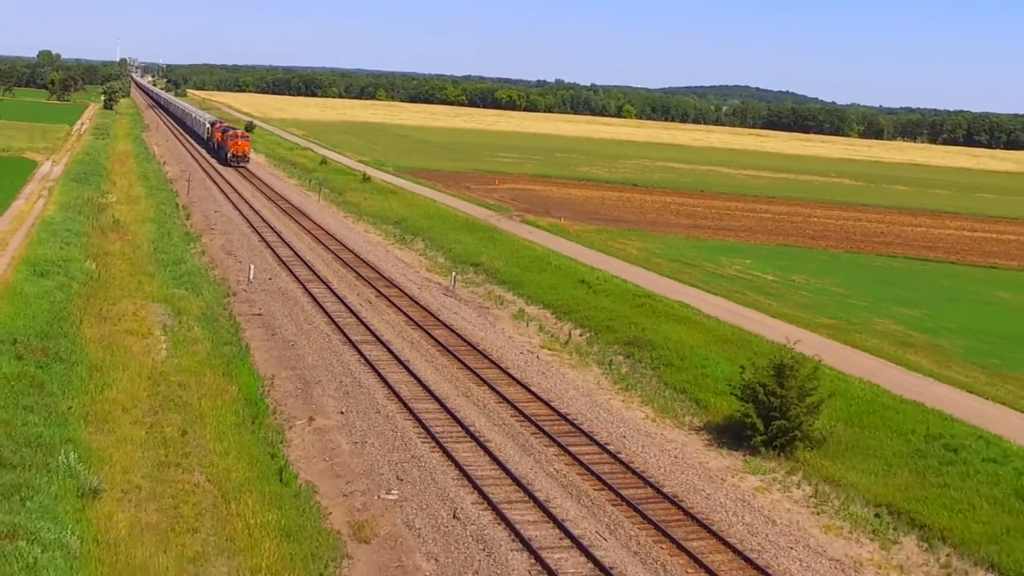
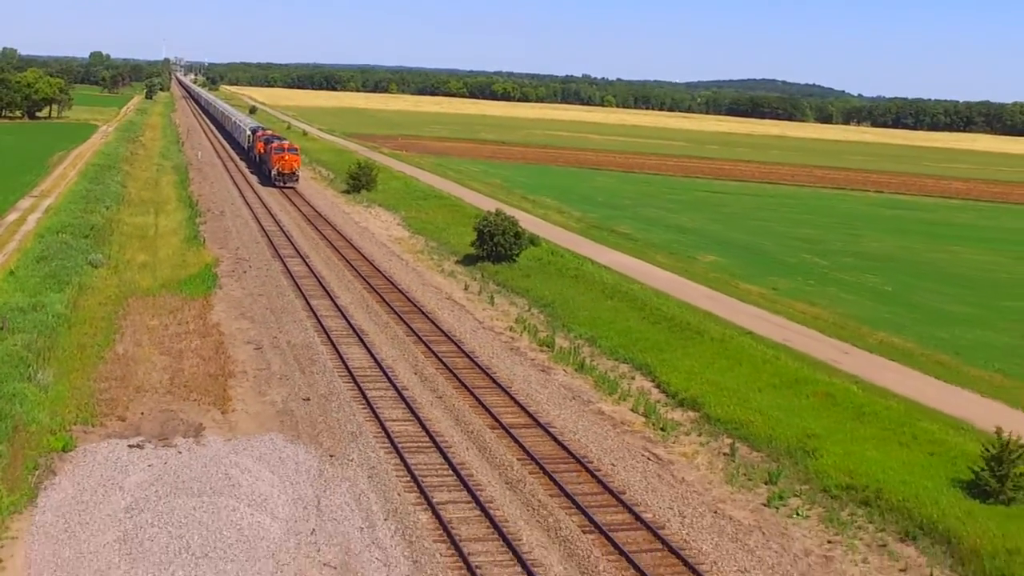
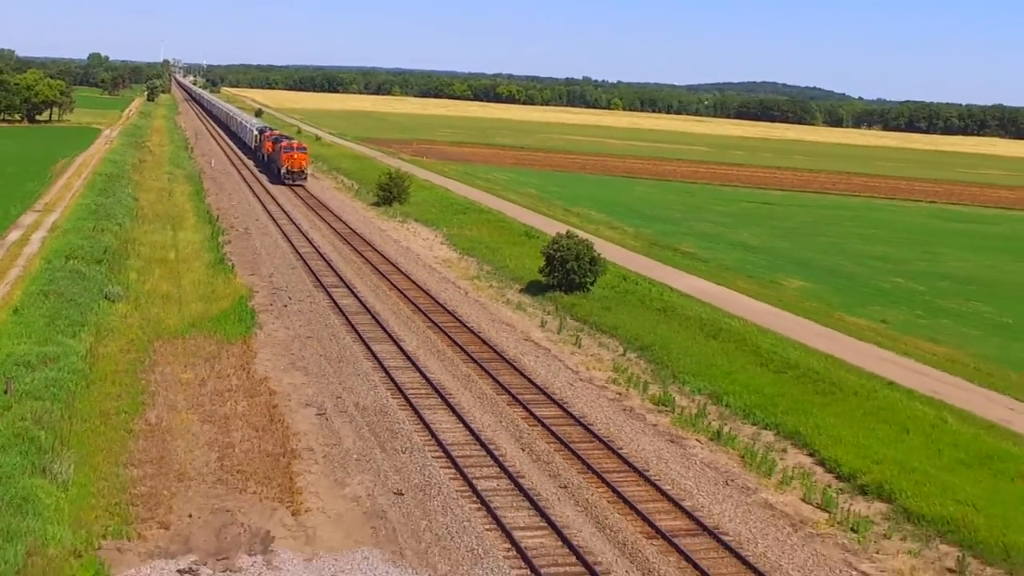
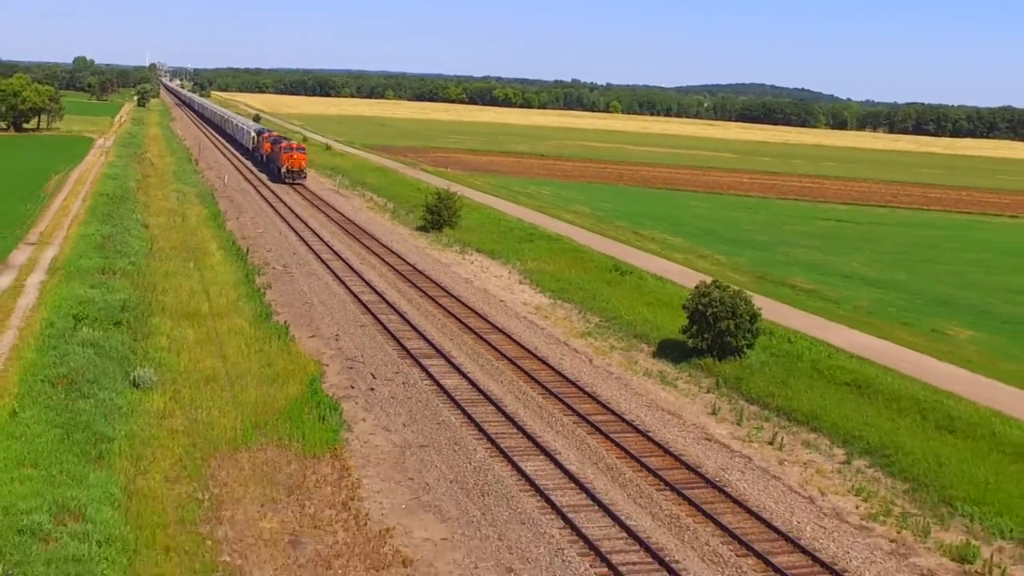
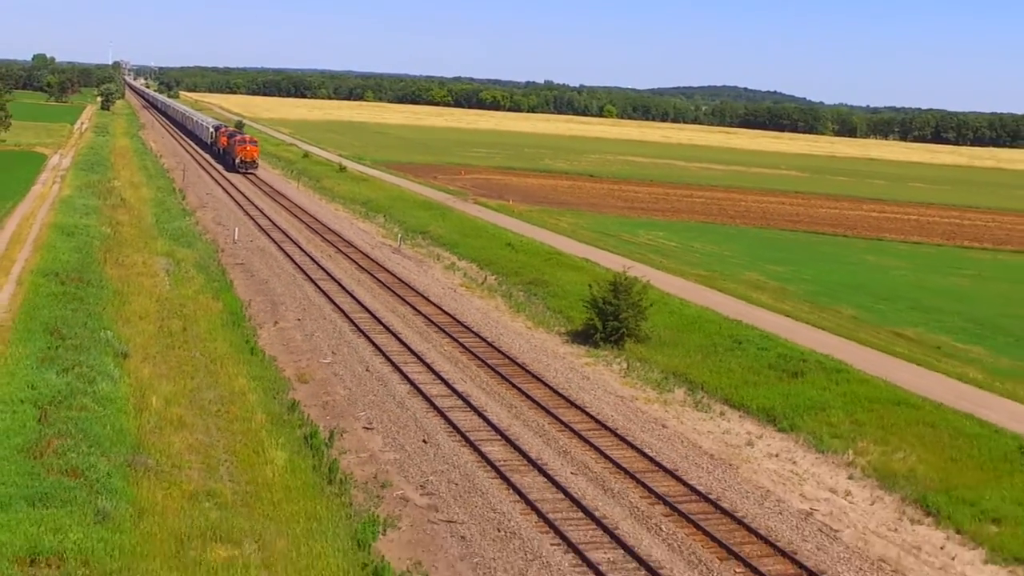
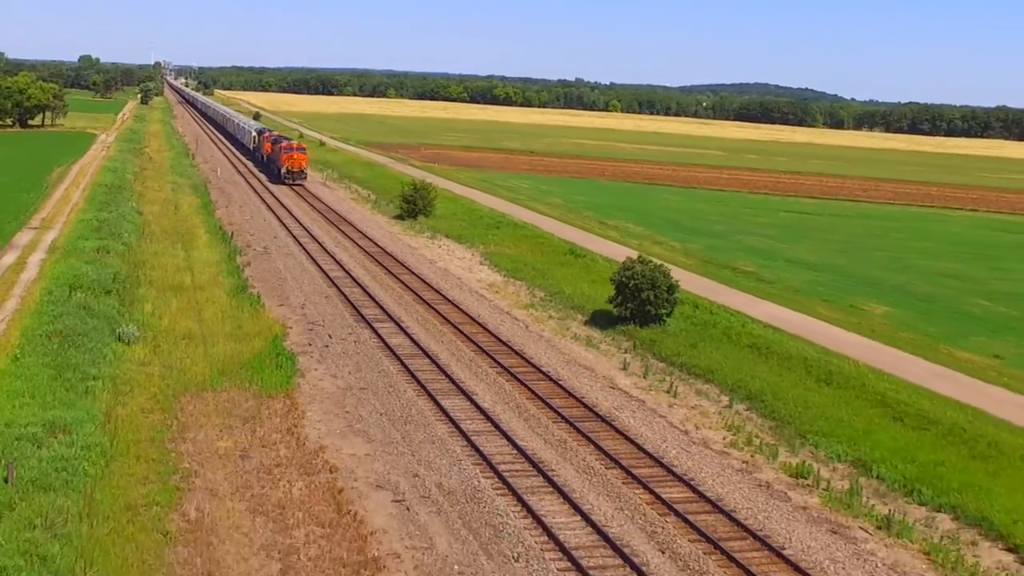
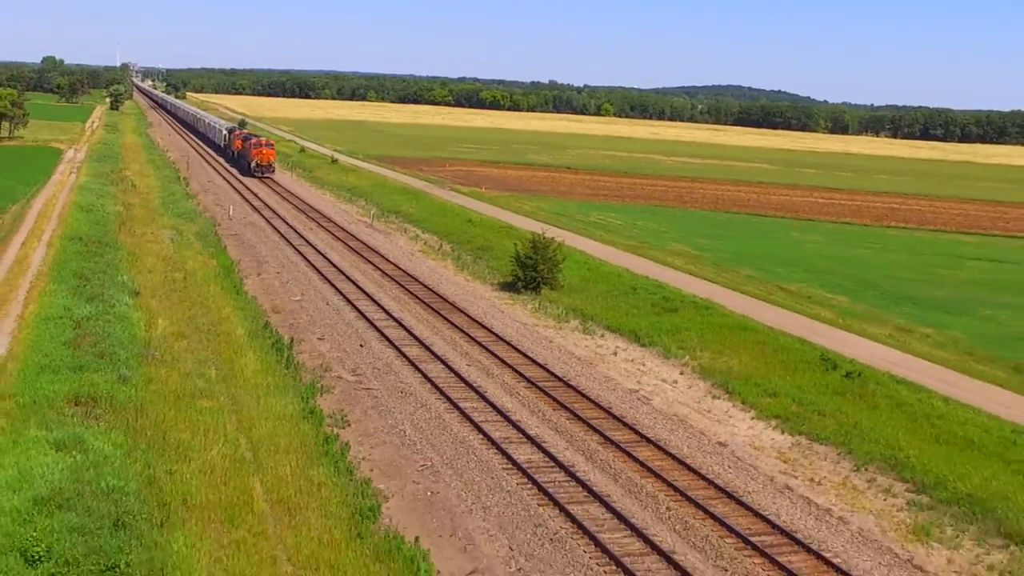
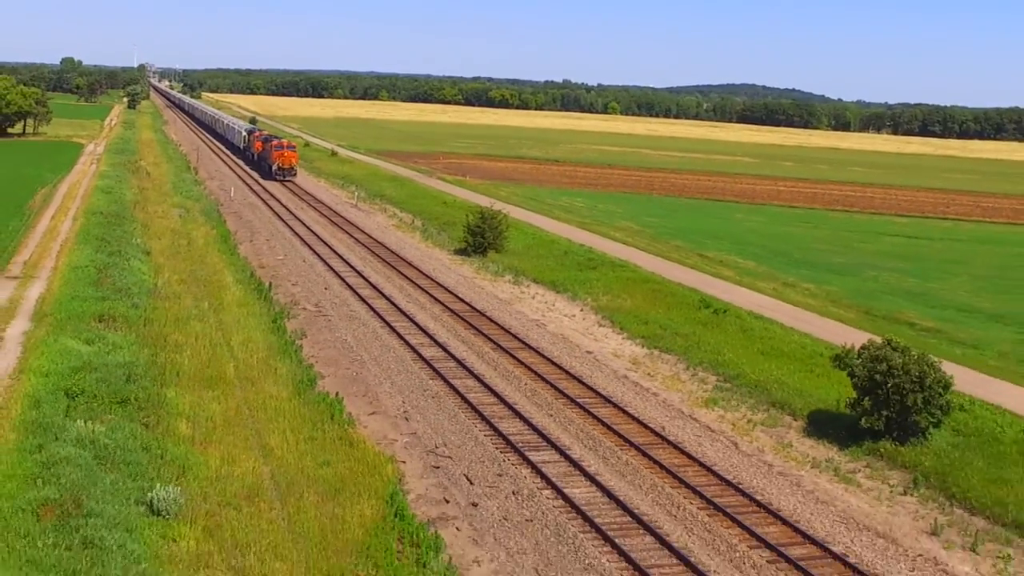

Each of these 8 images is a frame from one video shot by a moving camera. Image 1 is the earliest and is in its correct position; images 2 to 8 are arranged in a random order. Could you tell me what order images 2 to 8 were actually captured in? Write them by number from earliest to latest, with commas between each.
5, 7, 8, 4, 6, 3, 2
